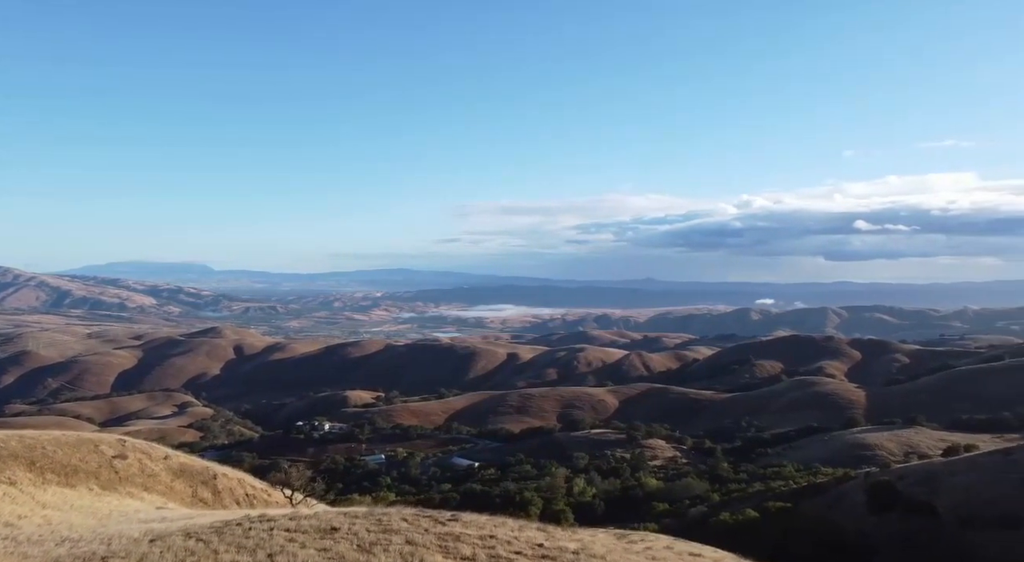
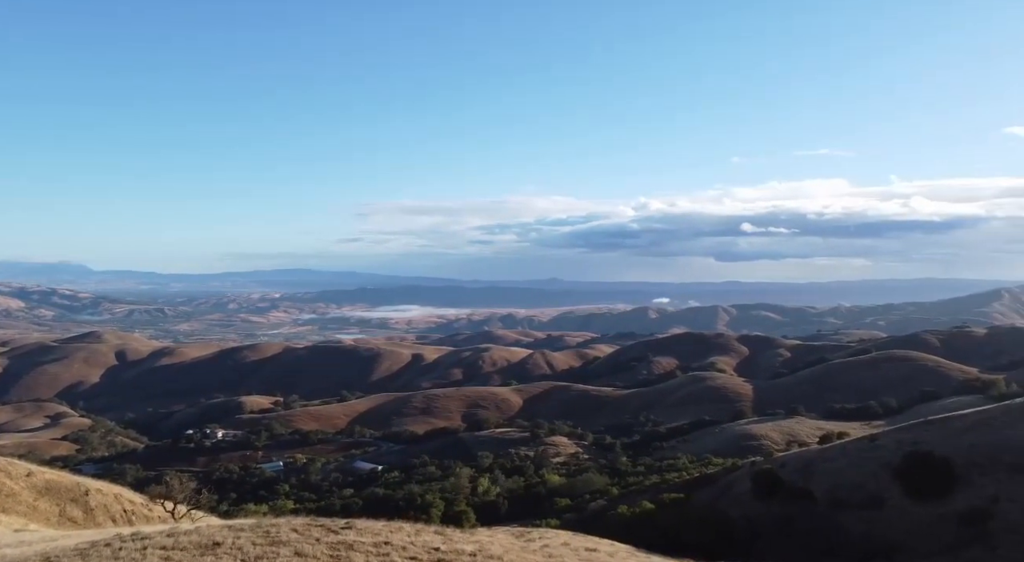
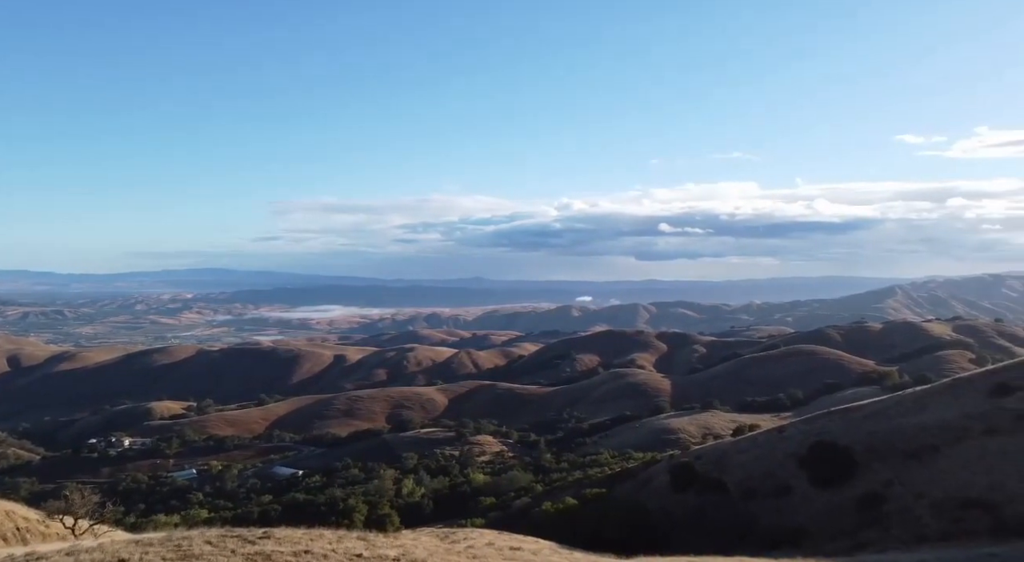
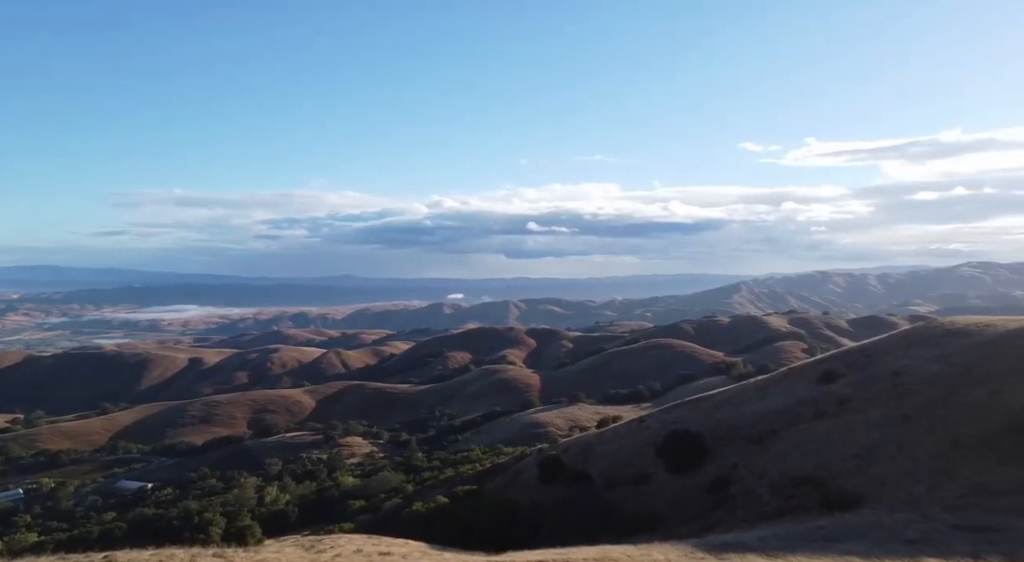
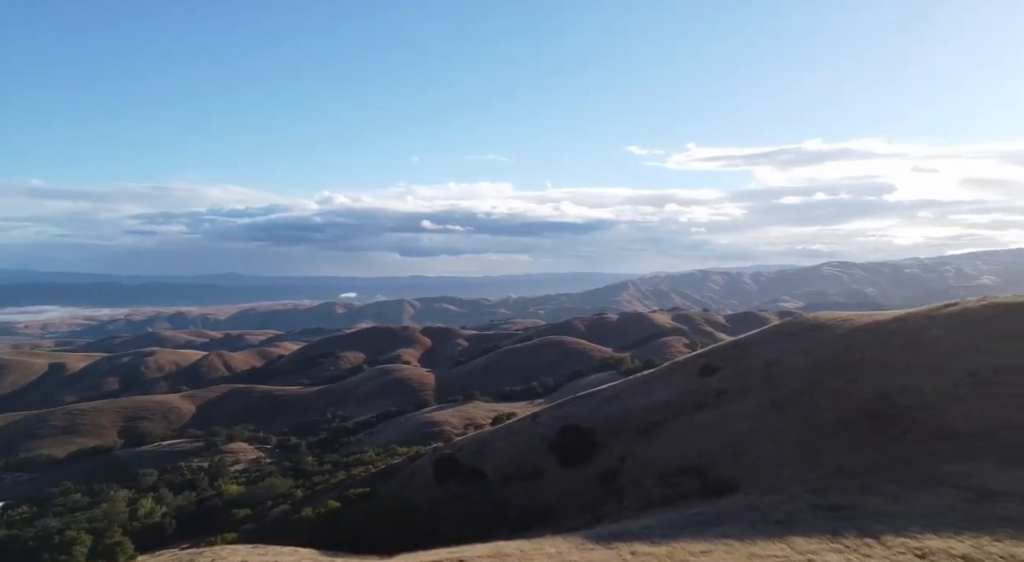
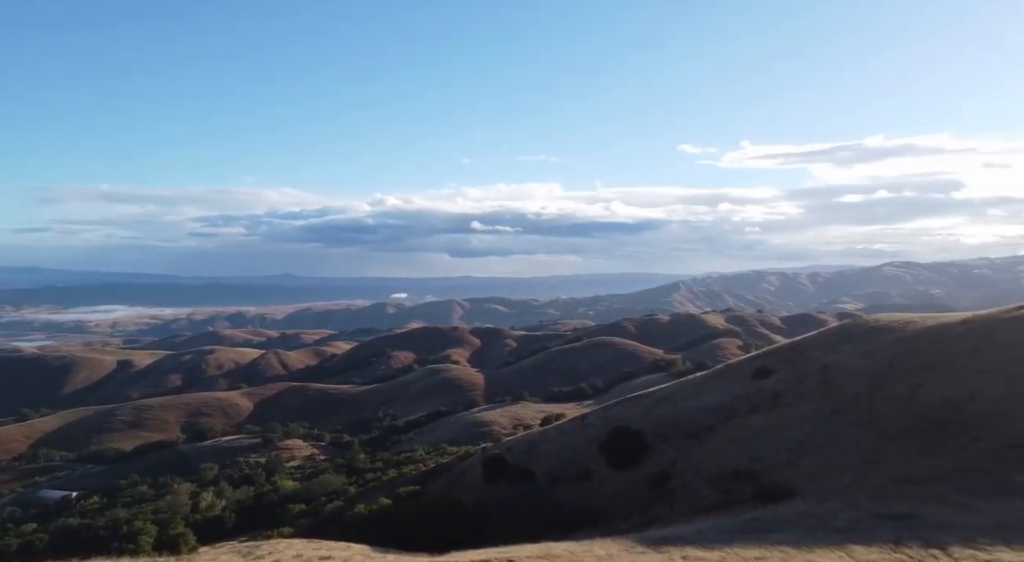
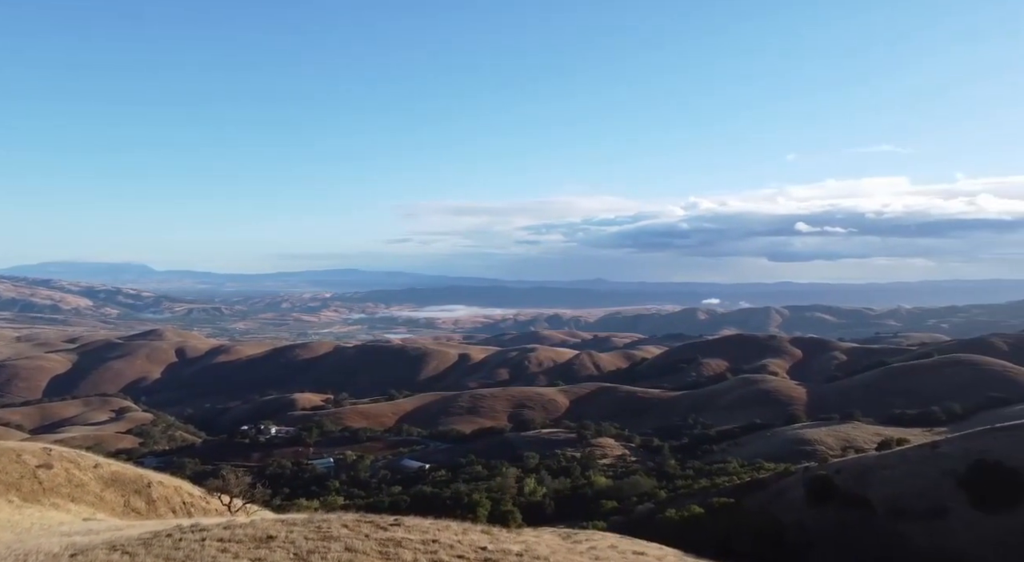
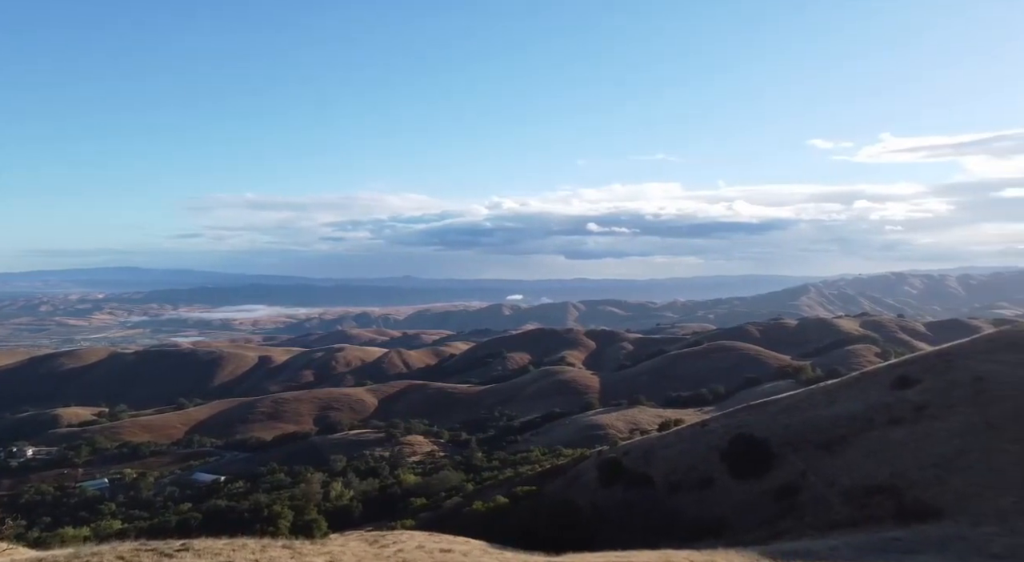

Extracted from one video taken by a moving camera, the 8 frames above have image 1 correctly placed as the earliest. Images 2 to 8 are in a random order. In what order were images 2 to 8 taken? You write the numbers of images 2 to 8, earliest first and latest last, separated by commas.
7, 2, 3, 8, 4, 6, 5
